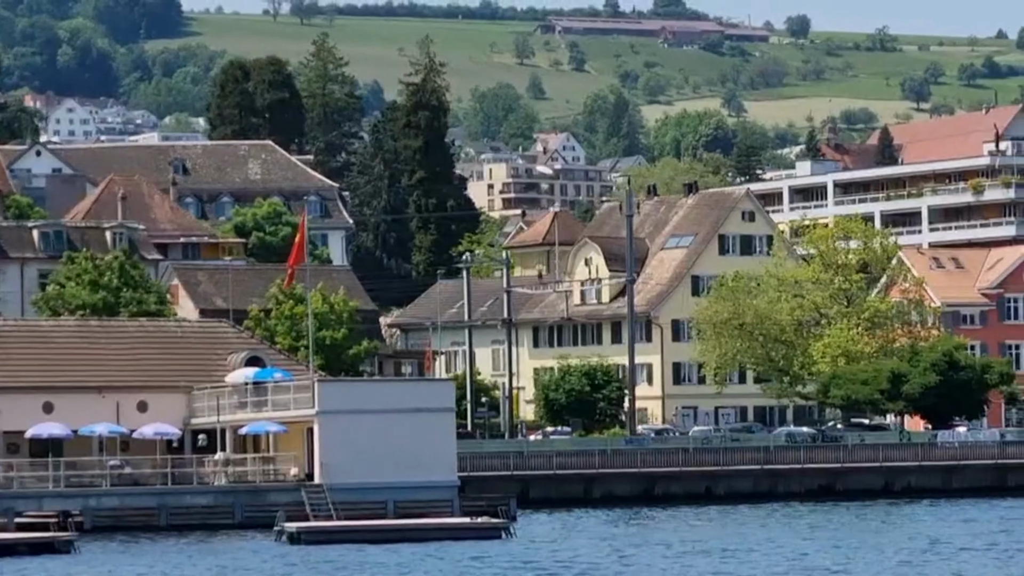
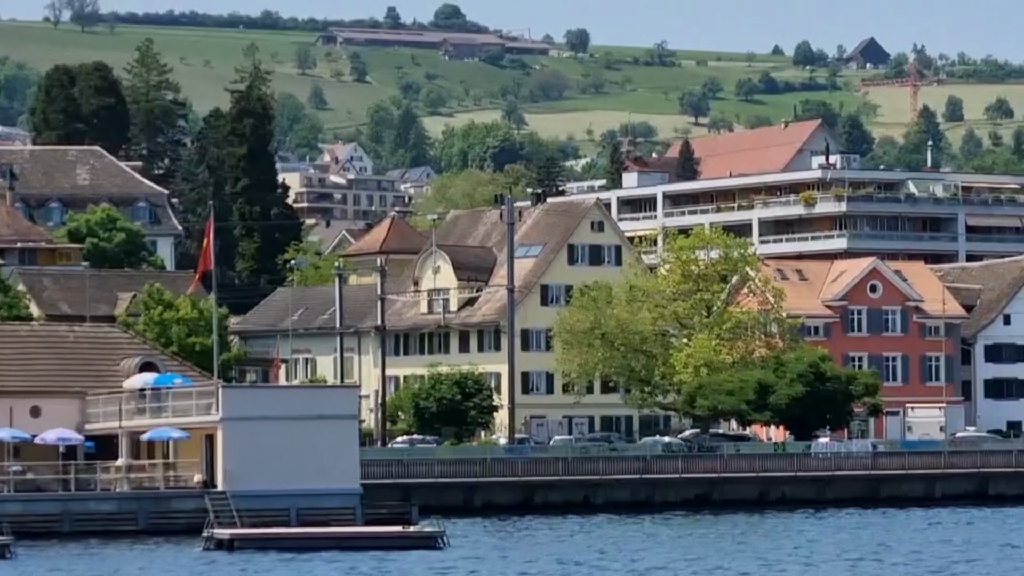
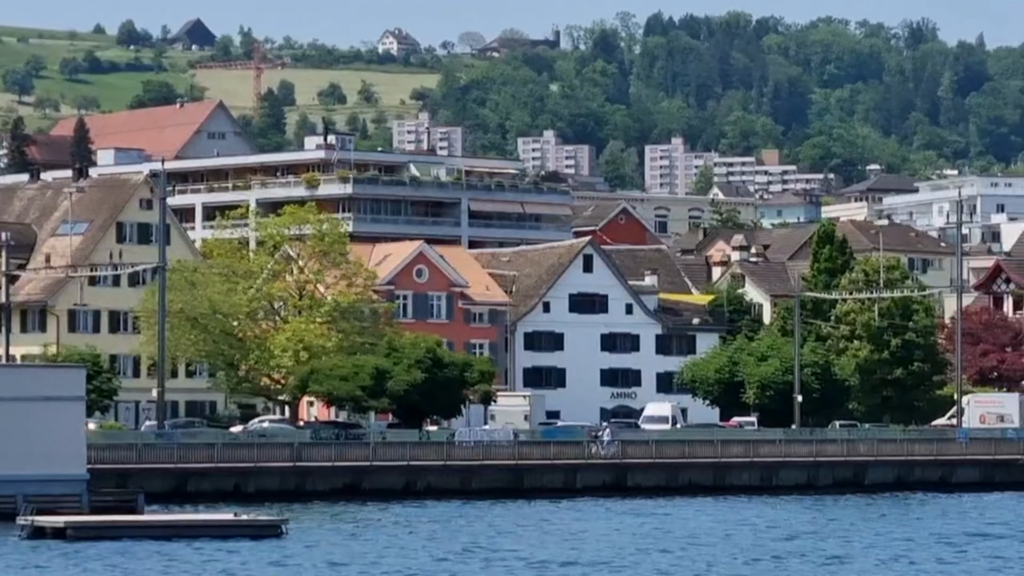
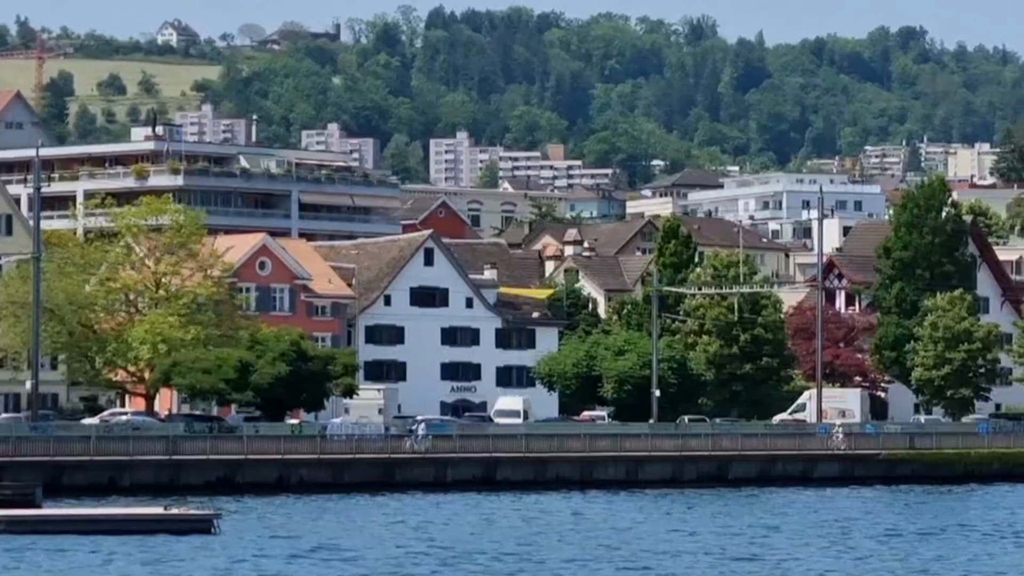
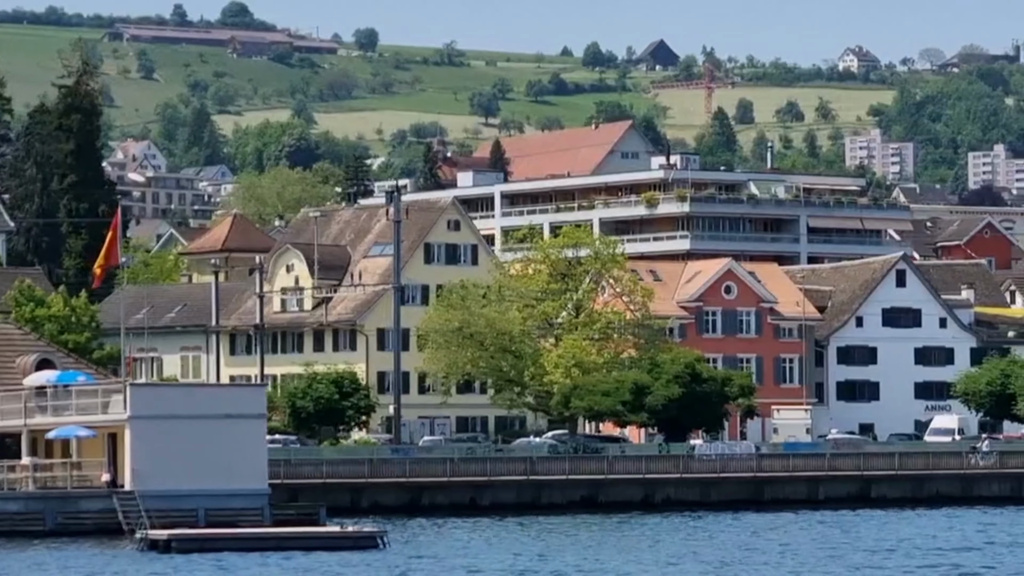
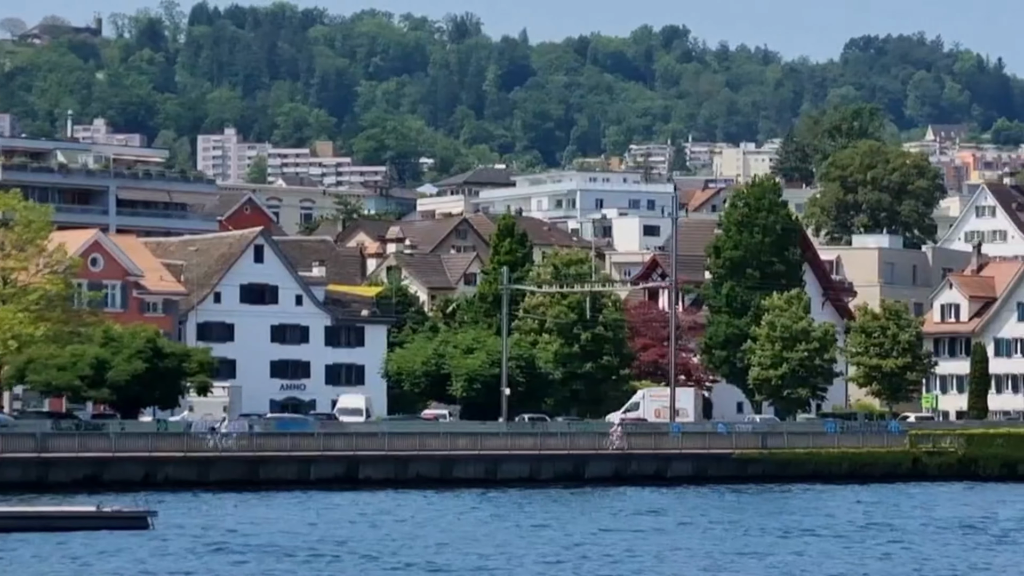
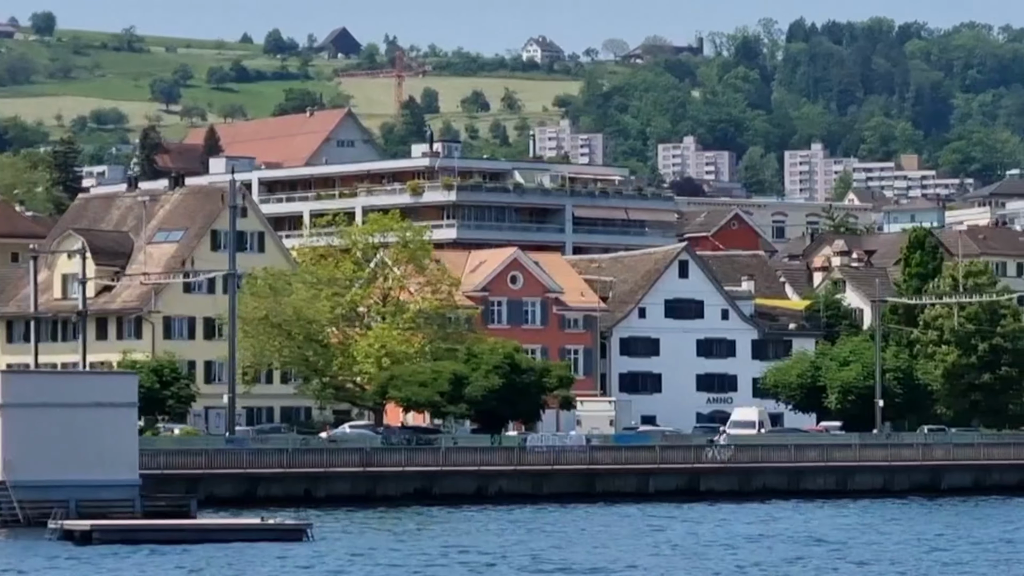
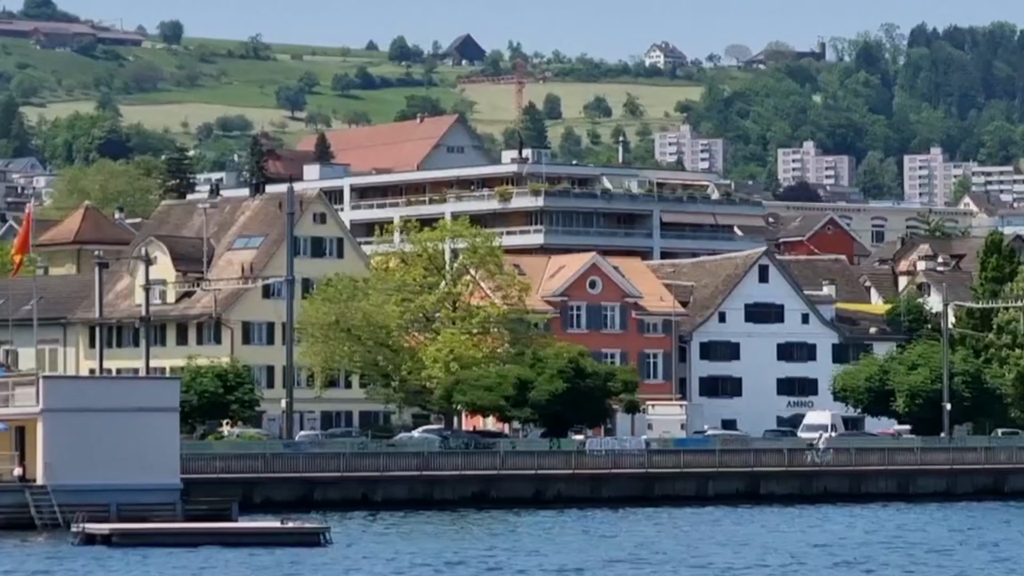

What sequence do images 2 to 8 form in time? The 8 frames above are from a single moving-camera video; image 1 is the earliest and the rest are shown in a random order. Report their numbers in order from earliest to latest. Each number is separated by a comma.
2, 5, 8, 7, 3, 4, 6
